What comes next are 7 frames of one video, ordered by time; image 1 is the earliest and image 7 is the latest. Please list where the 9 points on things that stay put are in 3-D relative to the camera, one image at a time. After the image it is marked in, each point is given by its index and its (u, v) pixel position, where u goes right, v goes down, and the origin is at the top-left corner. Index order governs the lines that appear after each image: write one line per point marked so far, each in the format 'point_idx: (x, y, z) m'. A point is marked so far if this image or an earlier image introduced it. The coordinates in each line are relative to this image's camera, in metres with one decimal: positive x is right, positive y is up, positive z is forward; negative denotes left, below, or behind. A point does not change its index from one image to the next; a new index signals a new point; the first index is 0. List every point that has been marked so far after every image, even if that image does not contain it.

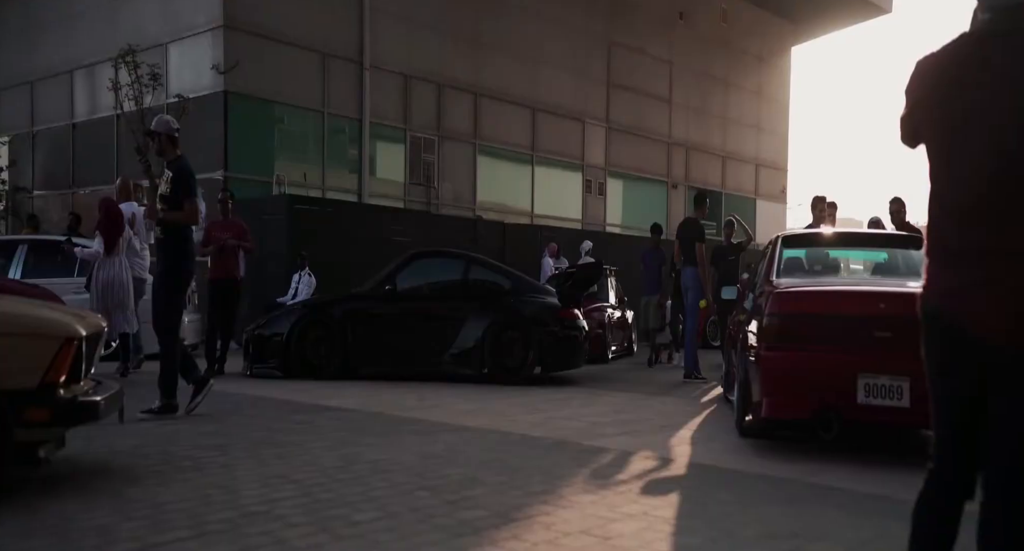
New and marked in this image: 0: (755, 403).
0: (+1.5, -0.8, +6.5) m
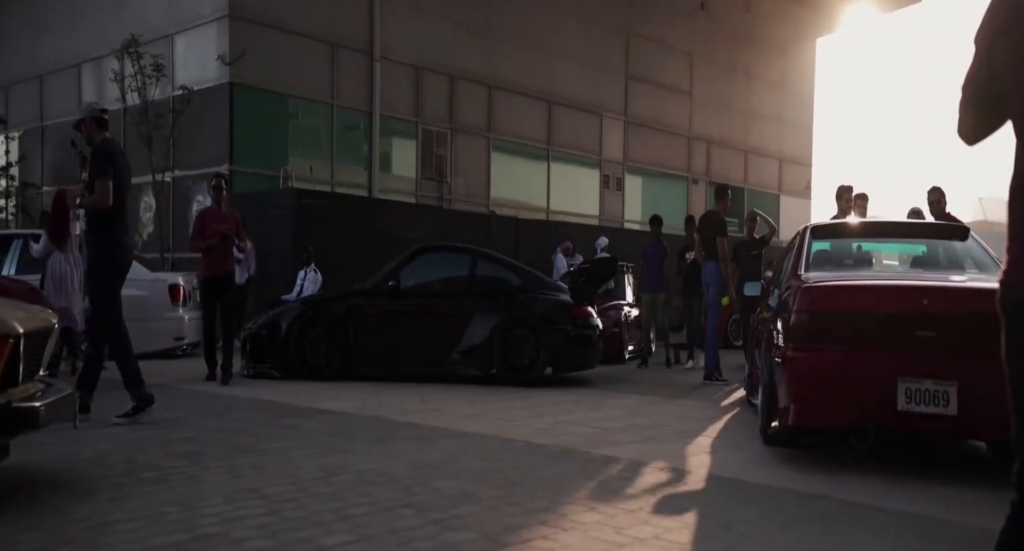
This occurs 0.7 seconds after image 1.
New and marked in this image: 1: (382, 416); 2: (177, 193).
0: (+1.6, -0.8, +5.9) m
1: (-1.0, -1.0, +7.5) m
2: (-5.6, +1.4, +17.1) m
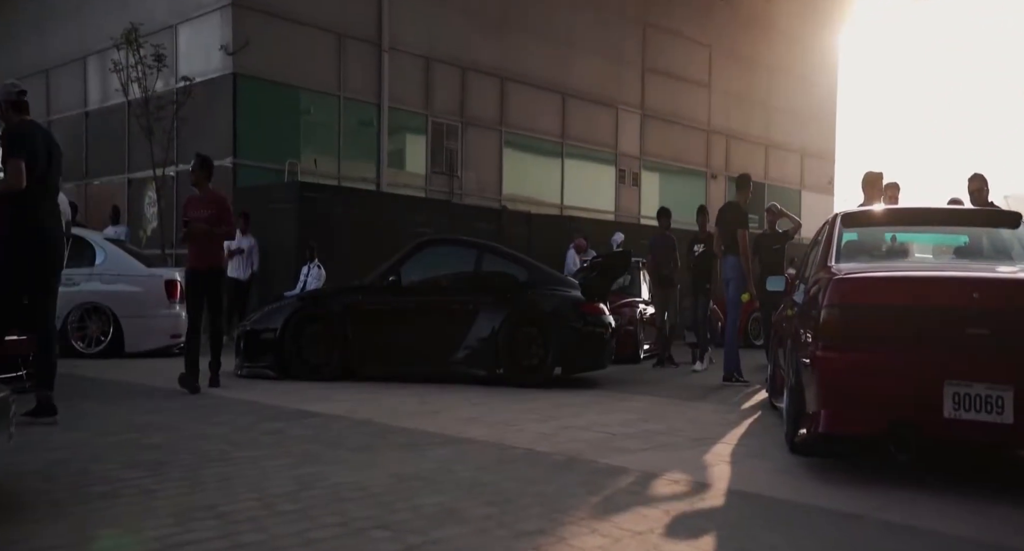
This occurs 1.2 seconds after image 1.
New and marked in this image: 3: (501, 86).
0: (+1.5, -0.7, +5.3) m
1: (-0.9, -1.0, +6.9) m
2: (-5.4, +1.4, +16.6) m
3: (-0.2, +3.6, +19.5) m
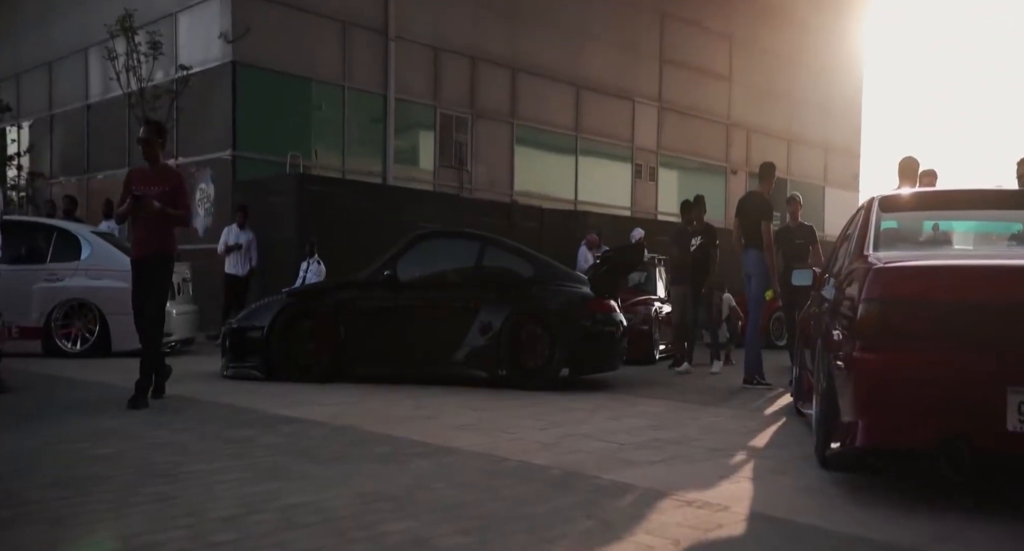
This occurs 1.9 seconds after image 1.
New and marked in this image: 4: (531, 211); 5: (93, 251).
0: (+1.5, -0.7, +4.6) m
1: (-0.9, -0.9, +6.3) m
2: (-5.2, +1.5, +16.1) m
3: (0.0, +3.7, +18.9) m
4: (+0.3, +1.0, +16.3) m
5: (-4.8, +0.3, +11.5) m
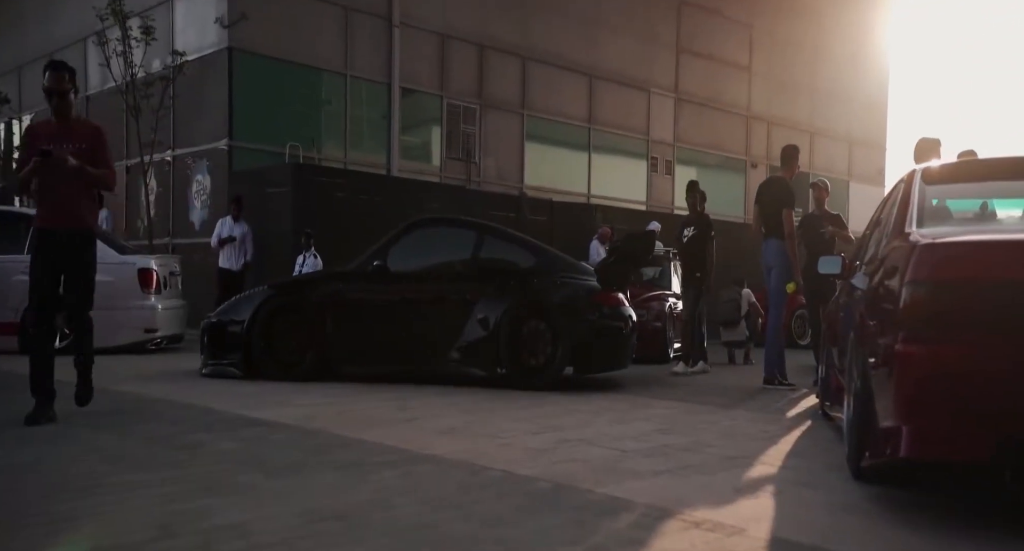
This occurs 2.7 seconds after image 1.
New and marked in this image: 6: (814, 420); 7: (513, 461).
0: (+1.4, -0.6, +3.9) m
1: (-1.0, -0.8, +5.6) m
2: (-5.1, +1.6, +15.5) m
3: (+0.2, +3.7, +18.2) m
4: (+0.4, +1.1, +15.6) m
5: (-4.7, +0.4, +10.9) m
6: (+1.9, -0.9, +6.3) m
7: (0.0, -0.9, +4.7) m
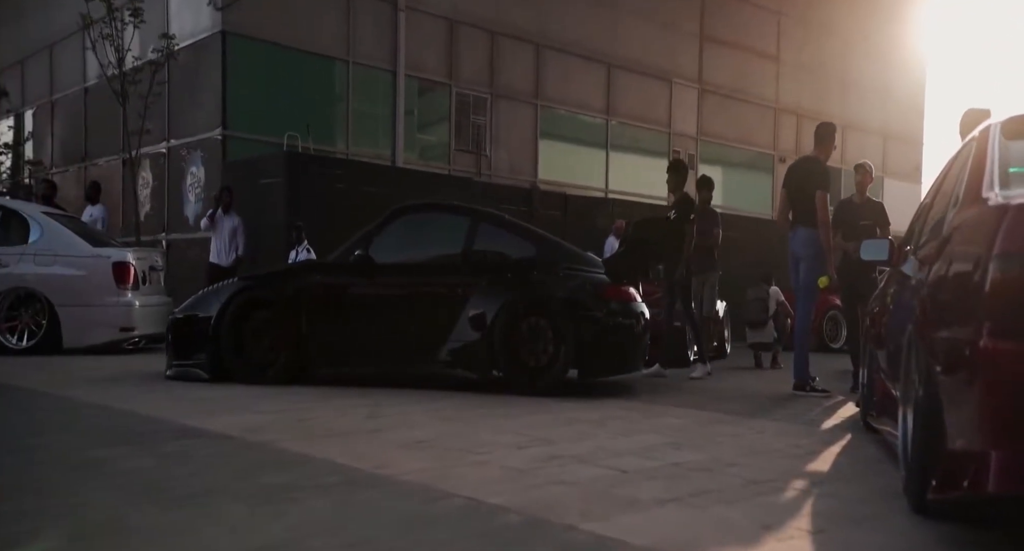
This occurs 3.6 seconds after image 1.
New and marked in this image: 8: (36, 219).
0: (+1.3, -0.5, +3.0) m
1: (-1.1, -0.8, +4.7) m
2: (-4.9, +1.6, +14.7) m
3: (+0.4, +3.8, +17.3) m
4: (+0.6, +1.1, +14.6) m
5: (-4.7, +0.4, +10.1) m
6: (+1.8, -0.8, +5.4) m
7: (-0.1, -0.8, +3.8) m
8: (-4.8, +0.6, +10.3) m
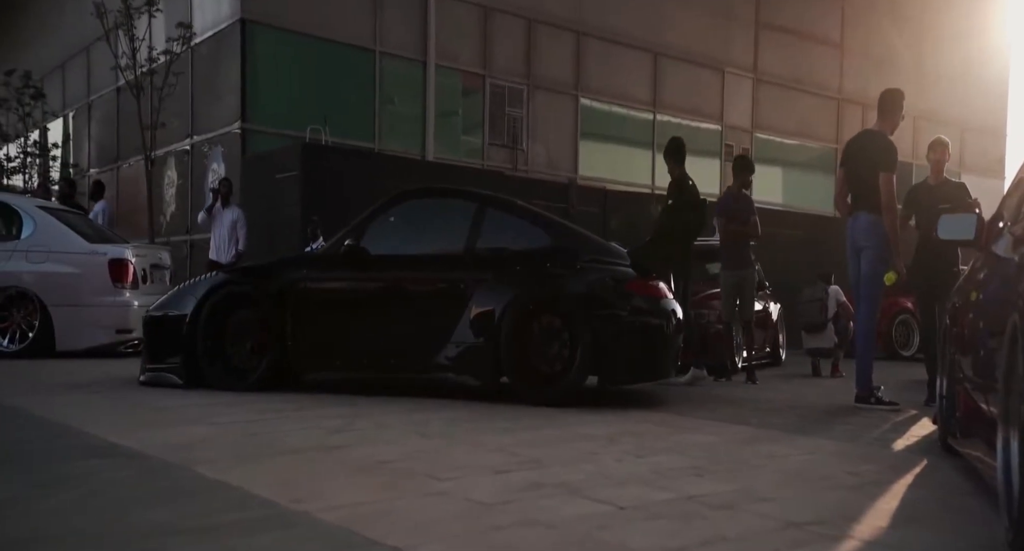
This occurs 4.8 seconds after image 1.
0: (+1.1, -0.4, +1.9) m
1: (-1.2, -0.7, +3.8) m
2: (-4.4, +1.6, +14.0) m
3: (+1.1, +3.7, +16.3) m
4: (+1.1, +1.1, +13.6) m
5: (-4.4, +0.4, +9.5) m
6: (+1.7, -0.8, +4.3) m
7: (-0.2, -0.7, +2.8) m
8: (-4.5, +0.6, +9.6) m
